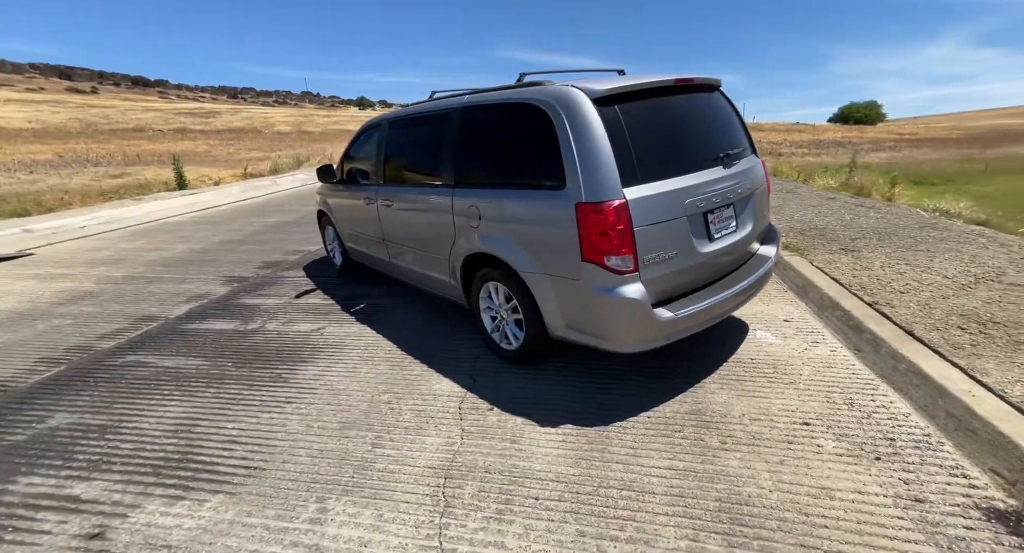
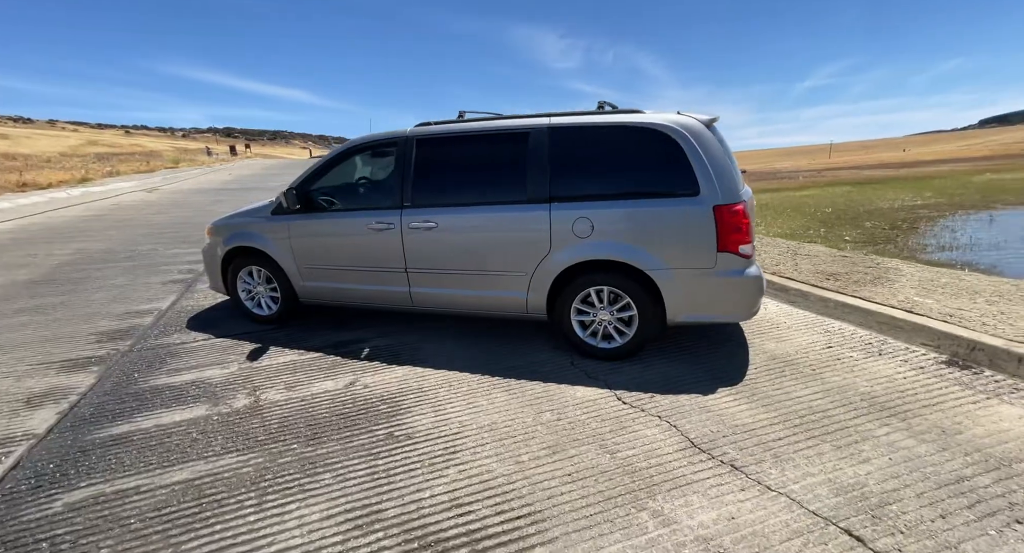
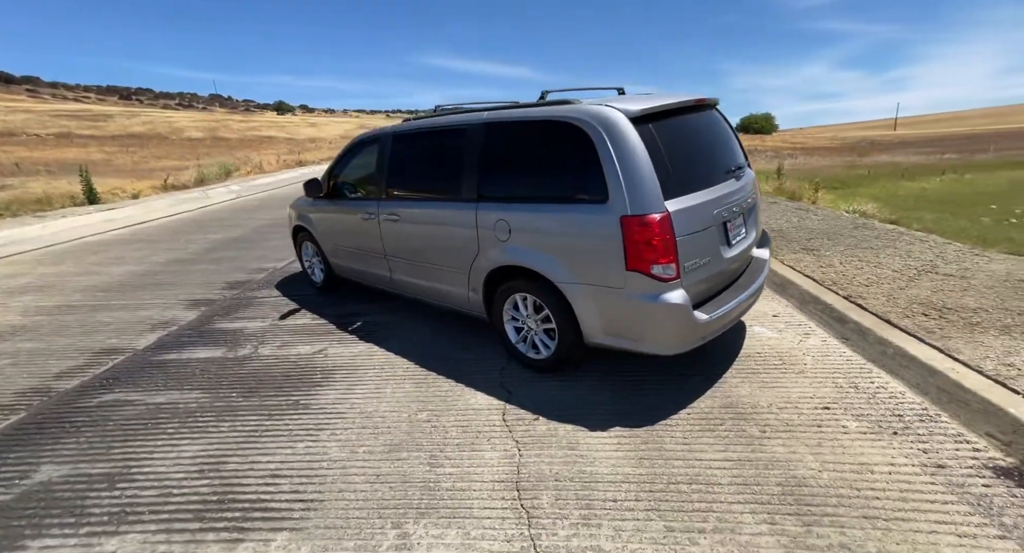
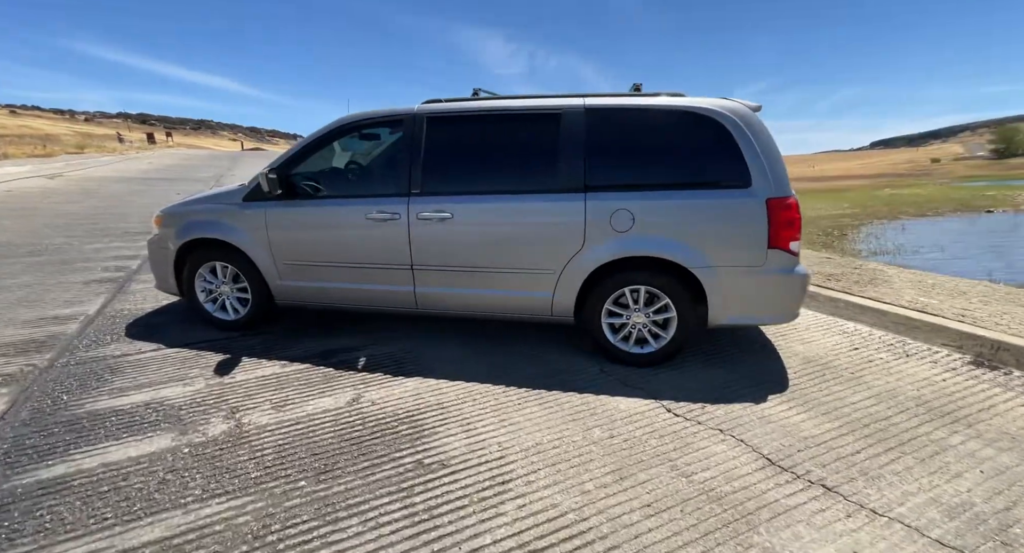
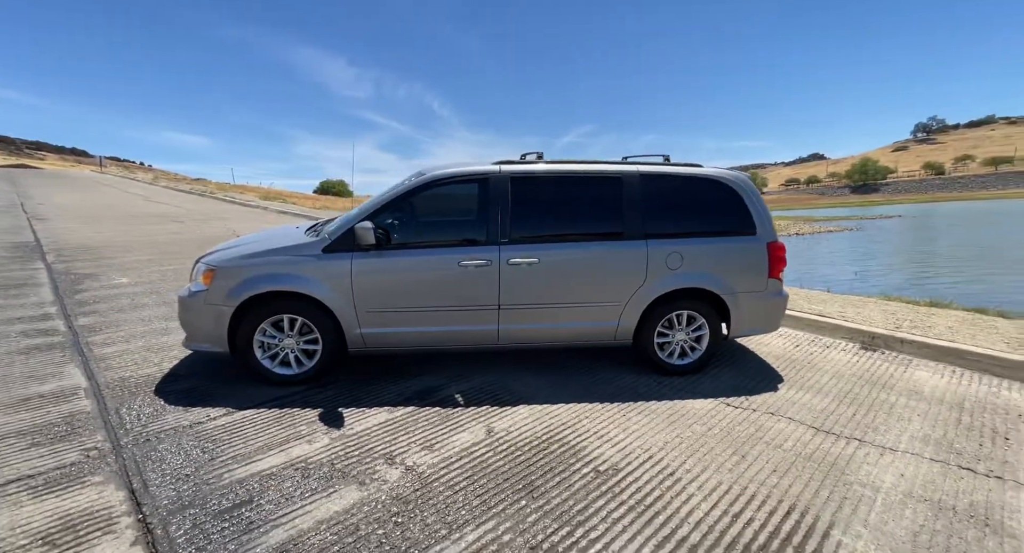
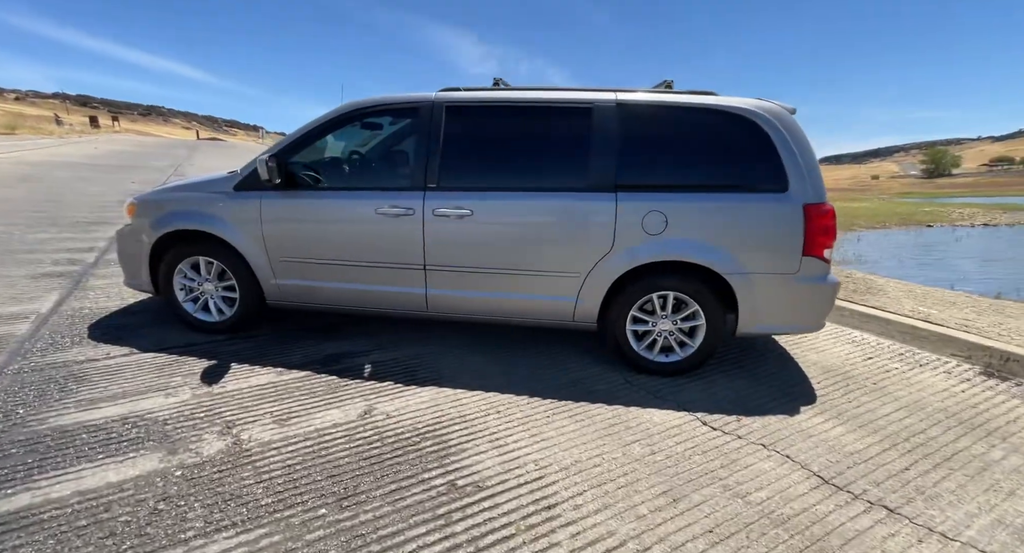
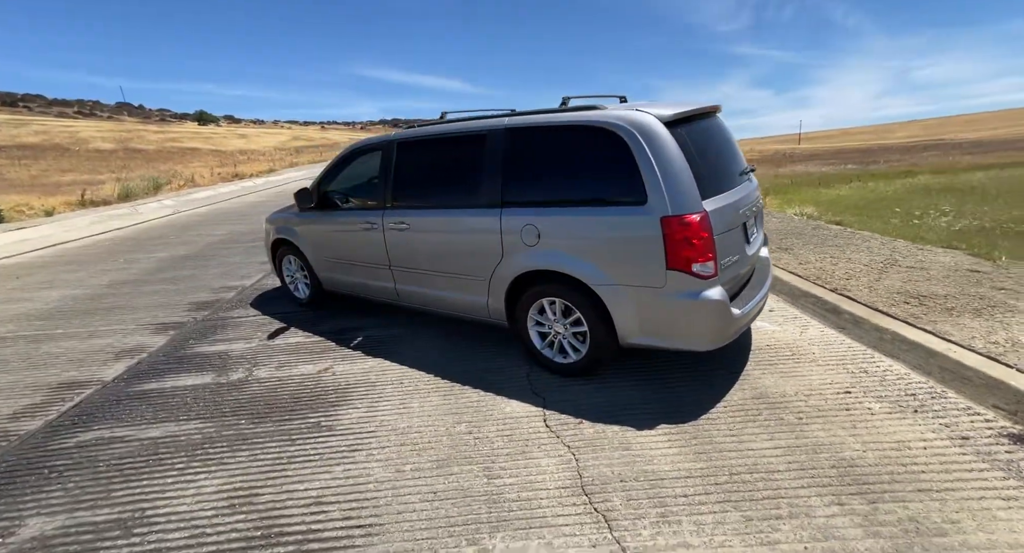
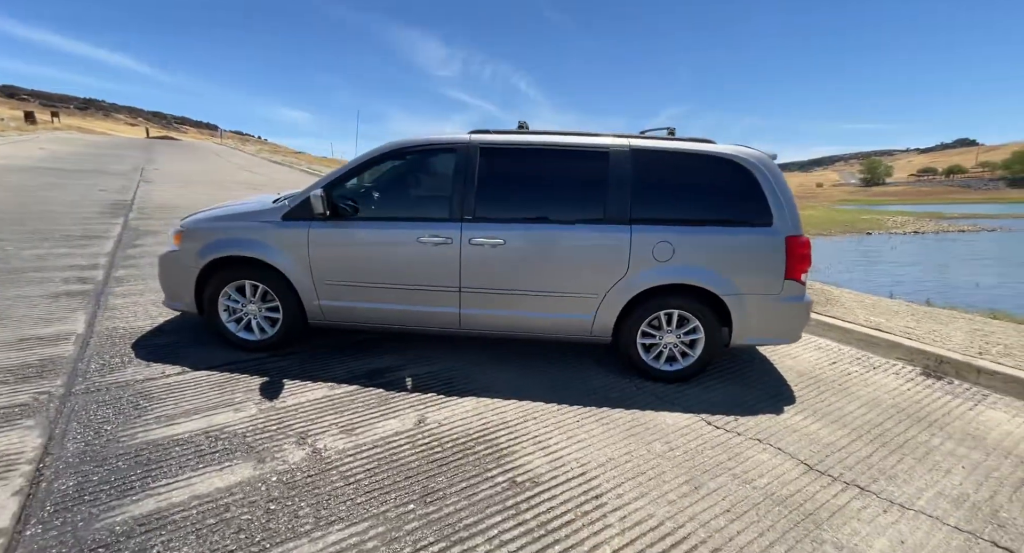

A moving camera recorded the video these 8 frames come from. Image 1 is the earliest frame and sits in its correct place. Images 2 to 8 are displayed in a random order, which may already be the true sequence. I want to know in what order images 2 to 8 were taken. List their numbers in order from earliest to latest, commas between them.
3, 7, 2, 4, 6, 8, 5
